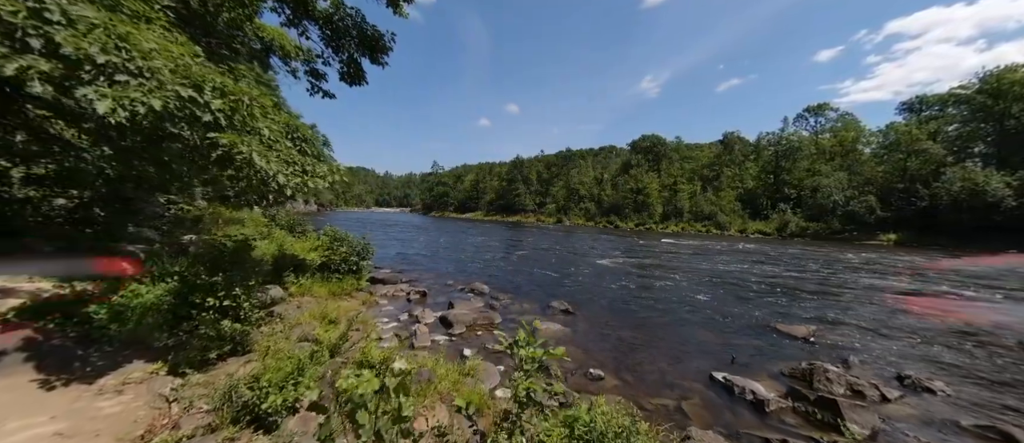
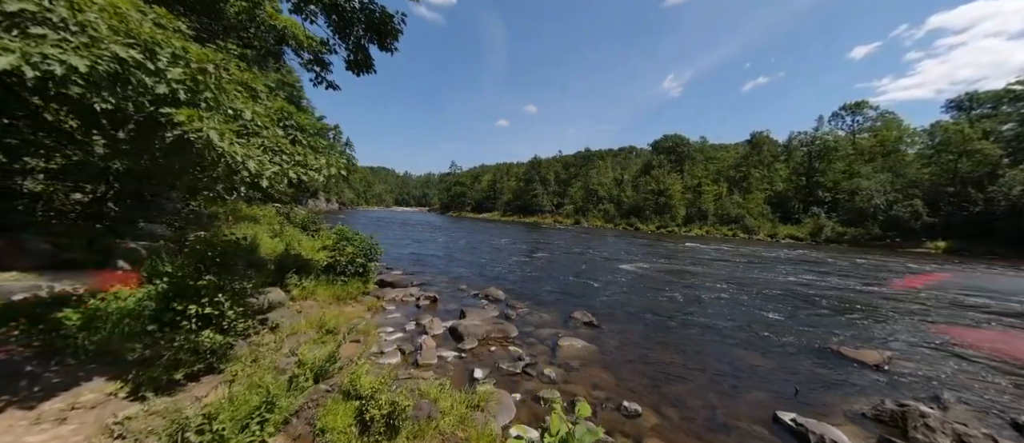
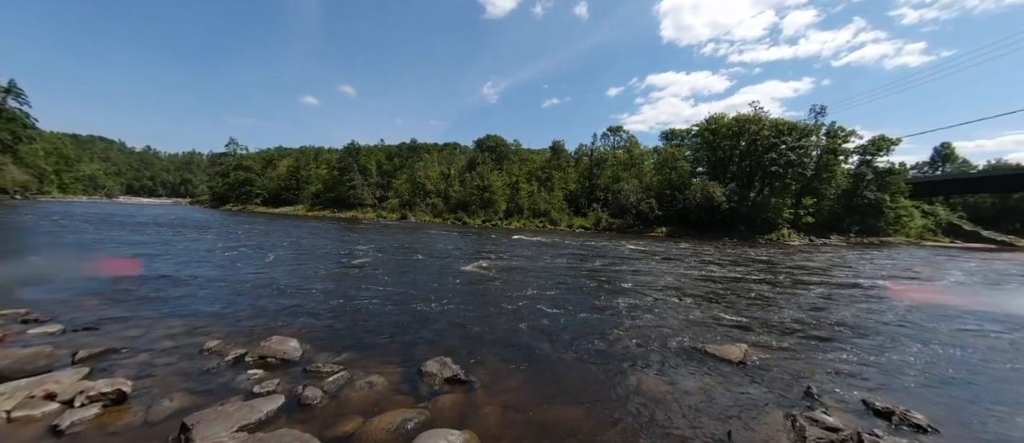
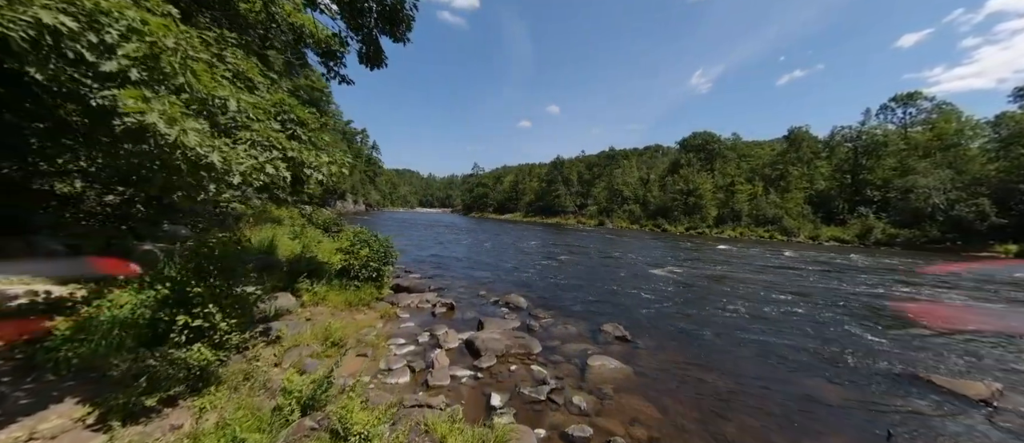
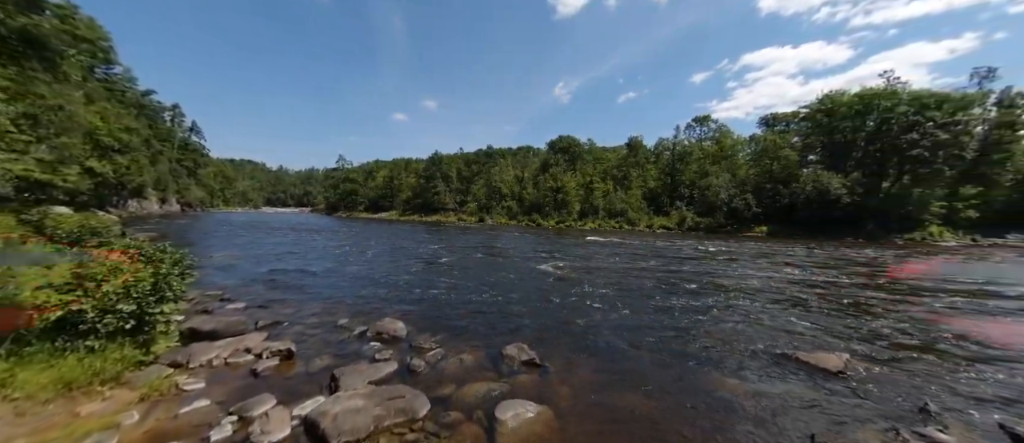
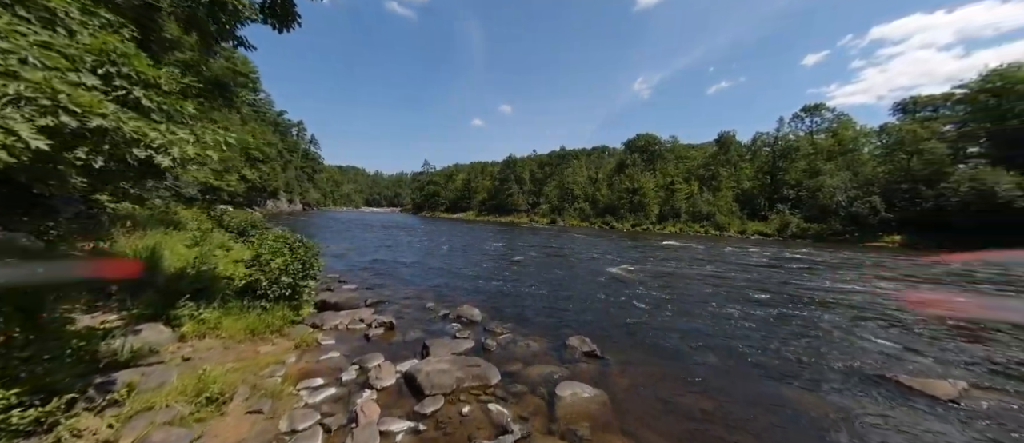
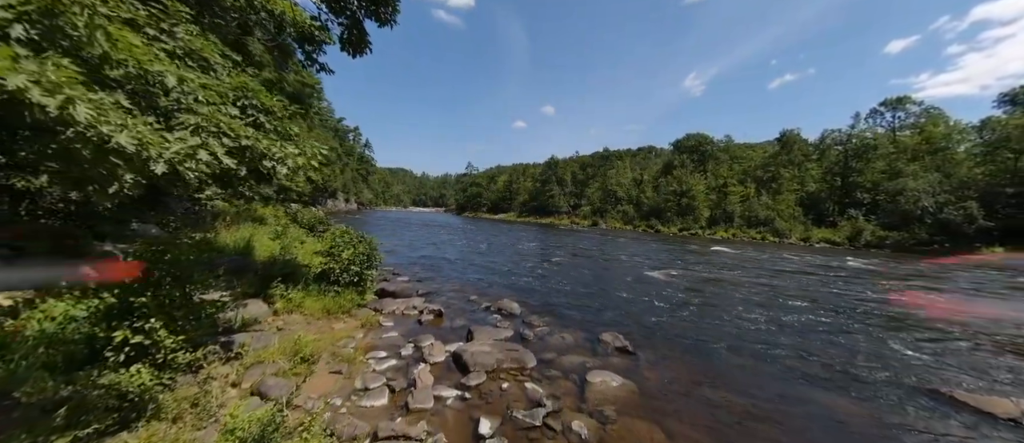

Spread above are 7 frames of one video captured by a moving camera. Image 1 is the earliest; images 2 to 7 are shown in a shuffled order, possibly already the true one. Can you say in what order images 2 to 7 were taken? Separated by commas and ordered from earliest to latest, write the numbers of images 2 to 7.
2, 4, 7, 6, 5, 3
